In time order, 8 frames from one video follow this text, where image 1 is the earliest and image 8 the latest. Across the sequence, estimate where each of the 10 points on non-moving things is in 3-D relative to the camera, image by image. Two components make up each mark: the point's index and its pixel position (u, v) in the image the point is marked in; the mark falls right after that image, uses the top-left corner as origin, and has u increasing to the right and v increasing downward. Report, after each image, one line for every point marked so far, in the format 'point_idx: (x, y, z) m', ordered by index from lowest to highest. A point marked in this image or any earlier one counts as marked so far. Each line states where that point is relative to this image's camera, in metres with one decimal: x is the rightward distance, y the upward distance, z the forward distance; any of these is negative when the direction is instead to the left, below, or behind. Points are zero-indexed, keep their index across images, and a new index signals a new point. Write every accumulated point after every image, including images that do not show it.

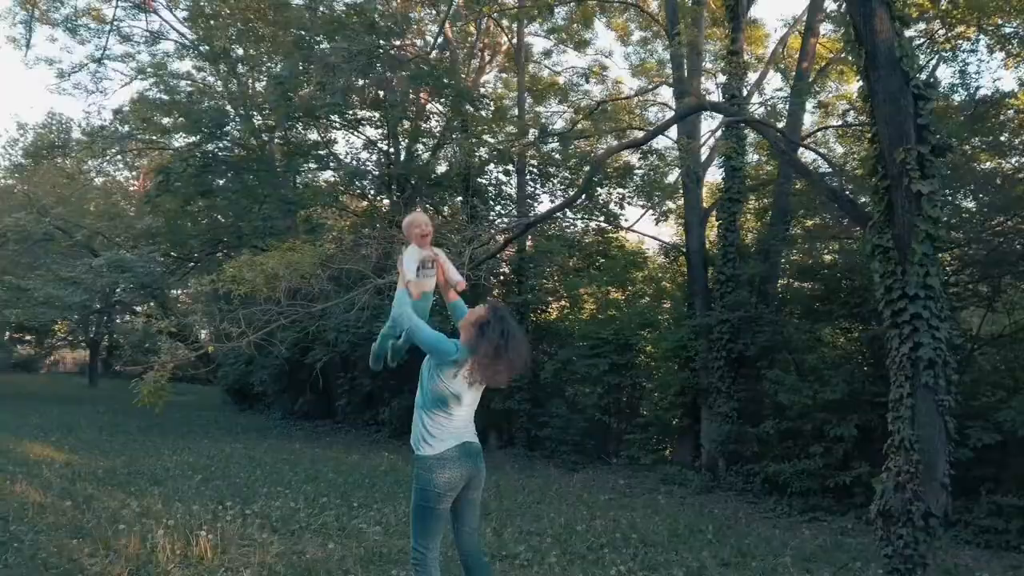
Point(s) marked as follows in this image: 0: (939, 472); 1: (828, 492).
0: (+4.3, -1.9, +7.8) m
1: (+5.6, -3.5, +13.5) m
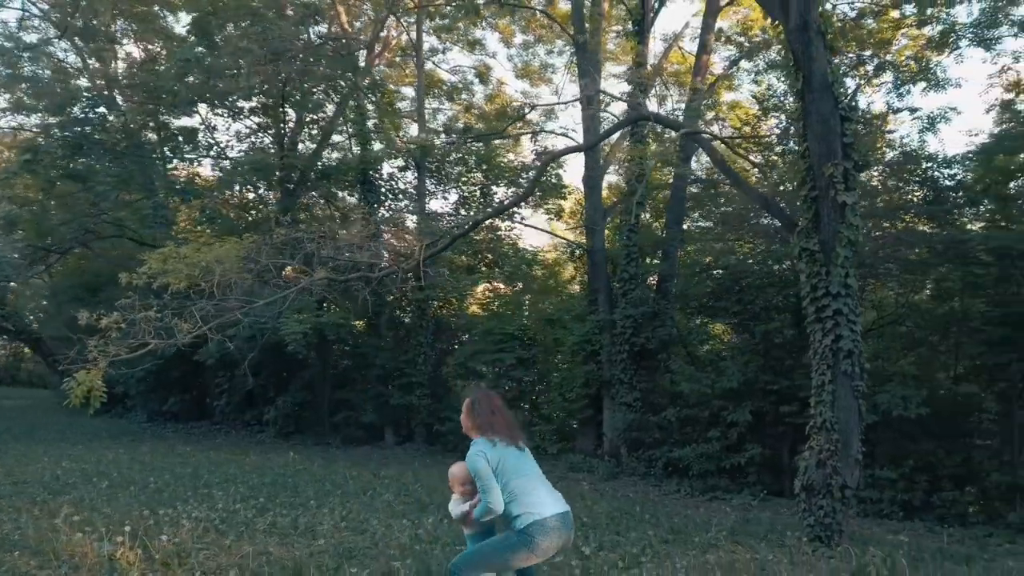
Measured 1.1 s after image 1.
0: (+3.9, -1.9, +8.9) m
1: (+4.0, -3.5, +14.7) m
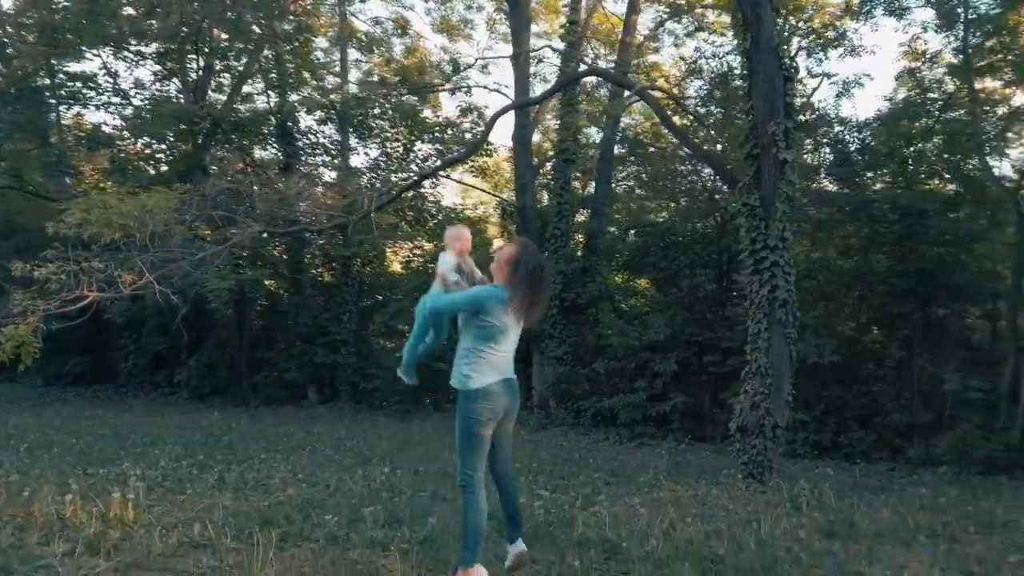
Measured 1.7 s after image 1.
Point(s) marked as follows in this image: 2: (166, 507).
0: (+3.4, -1.3, +9.5) m
1: (+2.7, -2.6, +15.4) m
2: (-3.3, -2.1, +7.4) m
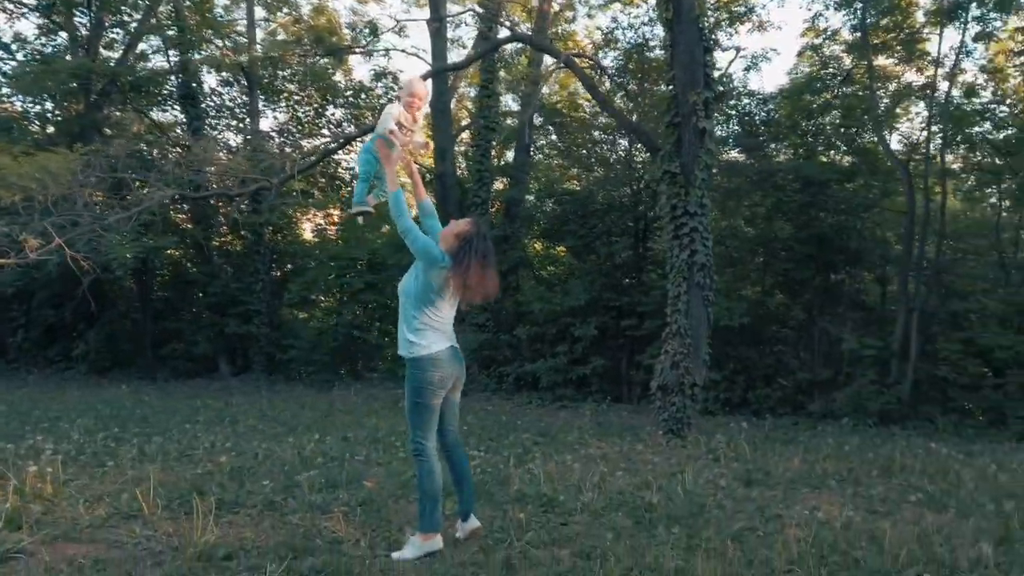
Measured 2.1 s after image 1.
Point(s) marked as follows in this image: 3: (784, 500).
0: (+2.4, -0.9, +10.0) m
1: (+1.1, -2.0, +15.8) m
2: (-3.9, -1.8, +7.1) m
3: (+2.4, -1.9, +6.9) m
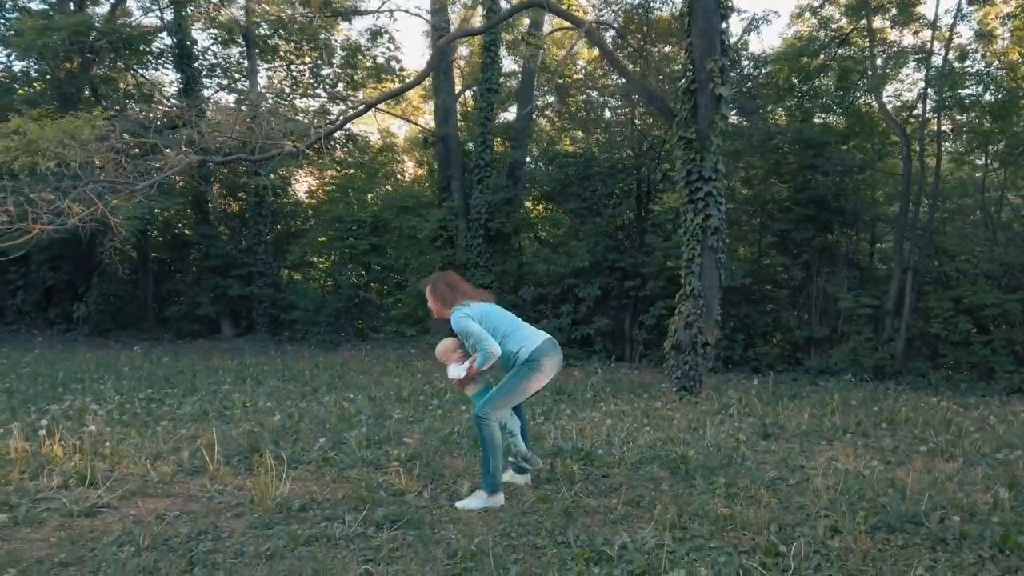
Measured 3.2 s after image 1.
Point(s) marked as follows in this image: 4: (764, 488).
0: (+2.7, -0.3, +10.4) m
1: (+1.2, -1.2, +16.2) m
2: (-3.6, -1.5, +7.4) m
3: (+2.8, -1.6, +7.4) m
4: (+2.0, -1.6, +6.0) m
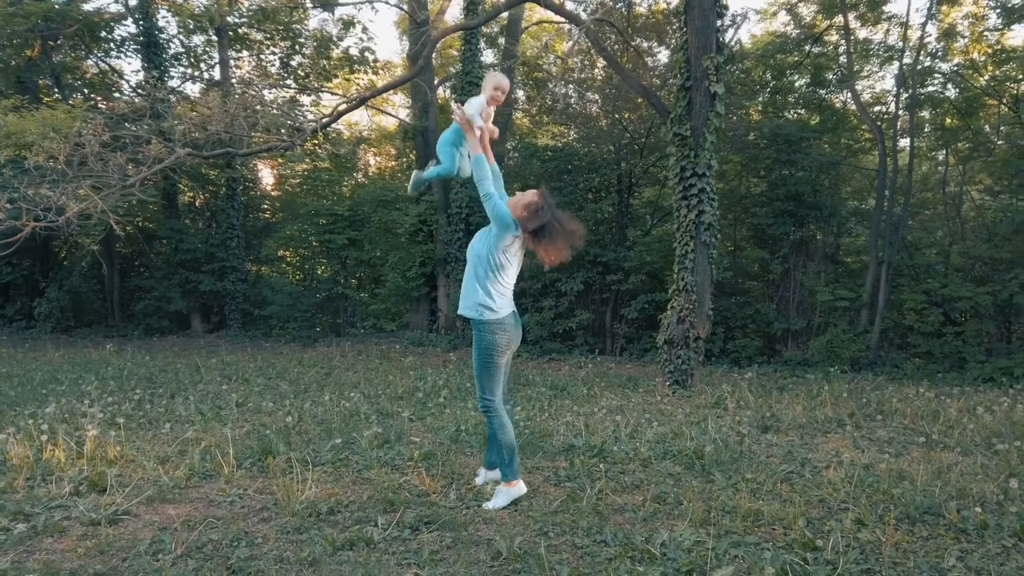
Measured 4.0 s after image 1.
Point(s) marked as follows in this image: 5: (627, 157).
0: (+2.6, -0.3, +10.5) m
1: (+0.8, -1.0, +16.3) m
2: (-3.5, -1.4, +7.2) m
3: (+2.9, -1.5, +7.6) m
4: (+2.1, -1.5, +6.1) m
5: (+2.4, +2.7, +15.7) m
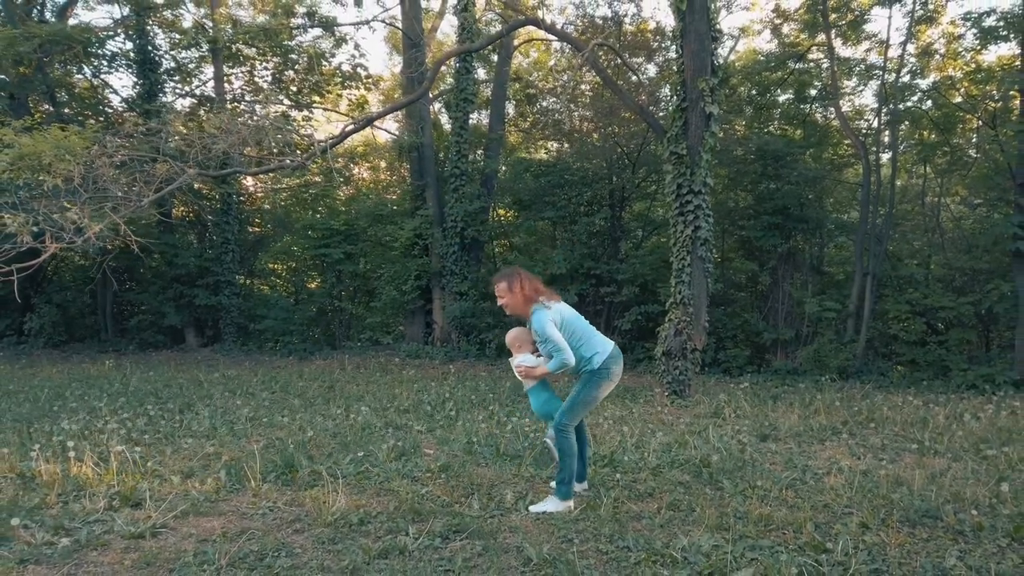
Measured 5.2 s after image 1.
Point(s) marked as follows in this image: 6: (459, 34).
0: (+2.7, -0.5, +10.9) m
1: (+0.7, -1.3, +16.6) m
2: (-3.4, -1.6, +7.4) m
3: (+3.0, -1.7, +7.9) m
4: (+2.3, -1.7, +6.5) m
5: (+2.2, +2.4, +16.1) m
6: (-1.2, +5.6, +17.0) m
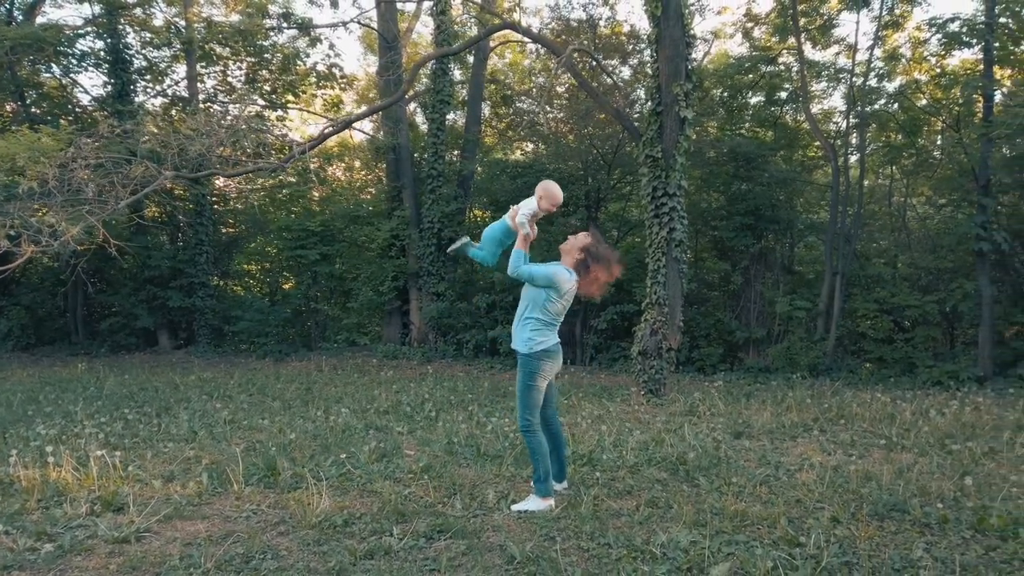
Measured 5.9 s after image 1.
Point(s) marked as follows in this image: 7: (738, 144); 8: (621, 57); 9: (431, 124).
0: (+2.3, -0.5, +11.1) m
1: (+0.2, -1.3, +16.7) m
2: (-3.5, -1.7, +7.4) m
3: (+2.8, -1.7, +8.1) m
4: (+2.1, -1.7, +6.6) m
5: (+1.7, +2.4, +16.3) m
6: (-1.7, +5.6, +17.0) m
7: (+4.8, +3.1, +16.5) m
8: (+2.3, +5.0, +16.8) m
9: (-1.9, +3.7, +17.4) m
